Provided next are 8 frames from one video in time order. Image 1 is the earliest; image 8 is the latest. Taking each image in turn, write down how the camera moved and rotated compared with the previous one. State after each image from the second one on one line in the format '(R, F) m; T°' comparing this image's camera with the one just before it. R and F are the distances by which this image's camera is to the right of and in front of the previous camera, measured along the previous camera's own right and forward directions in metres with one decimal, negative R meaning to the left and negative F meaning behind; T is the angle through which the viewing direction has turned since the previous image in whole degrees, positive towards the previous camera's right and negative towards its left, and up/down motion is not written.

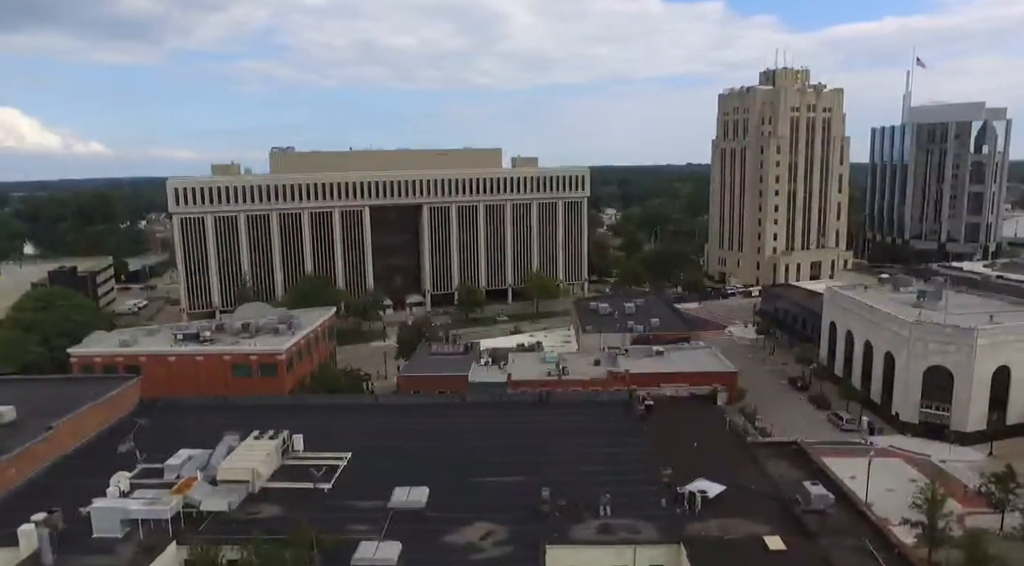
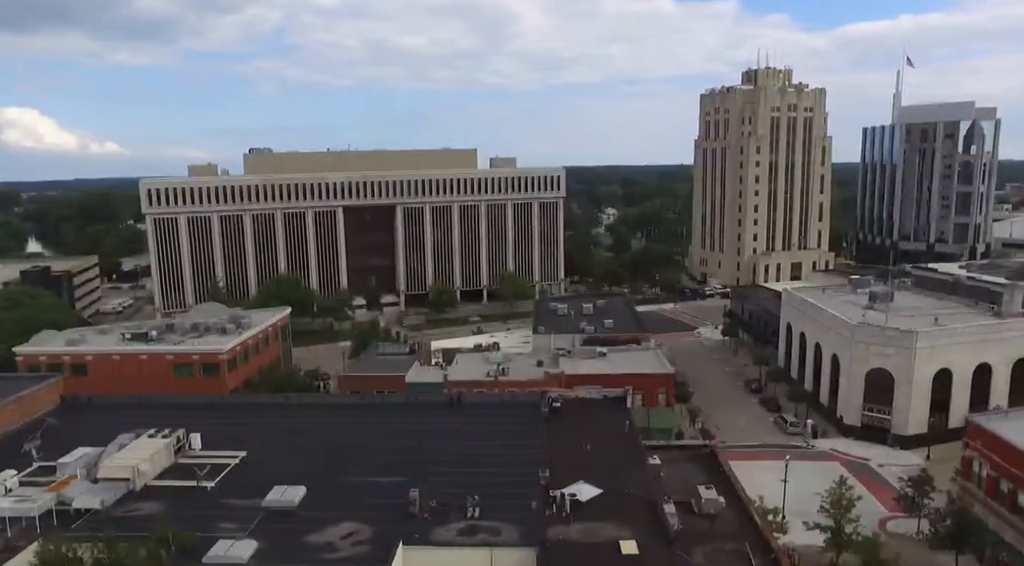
(+6.1, -0.1) m; -1°
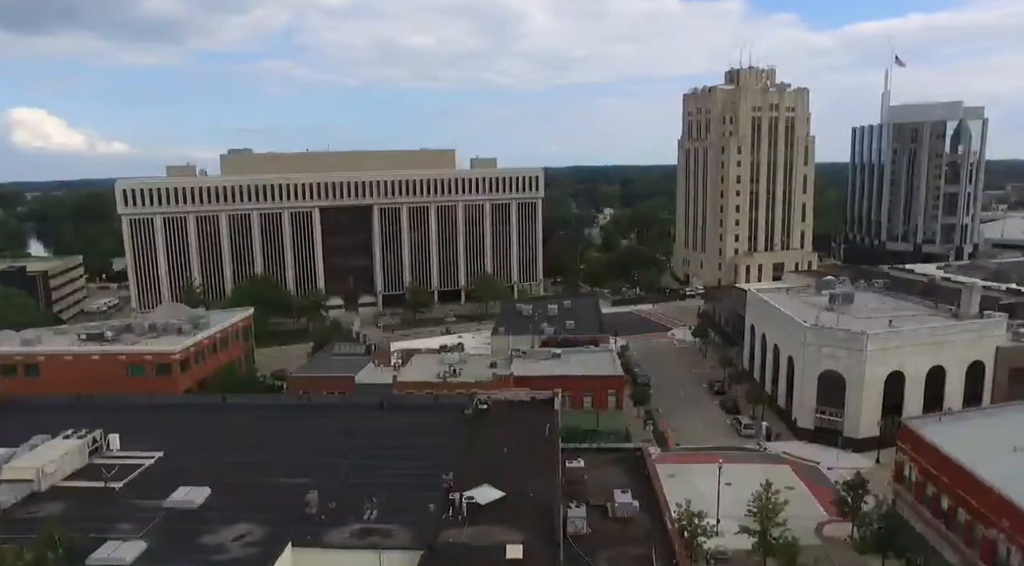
(+4.7, +0.1) m; -1°
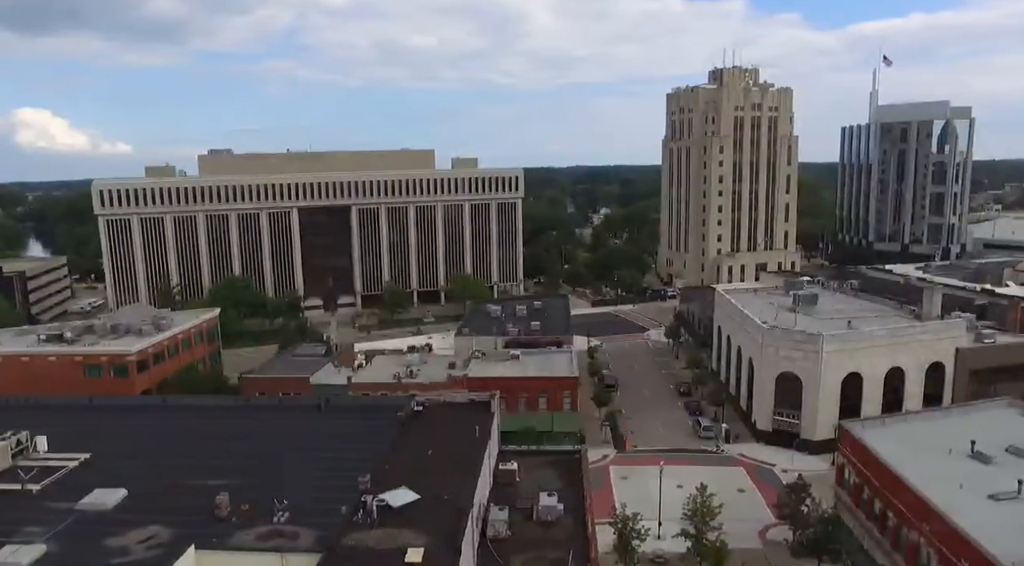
(+4.0, +0.2) m; 0°
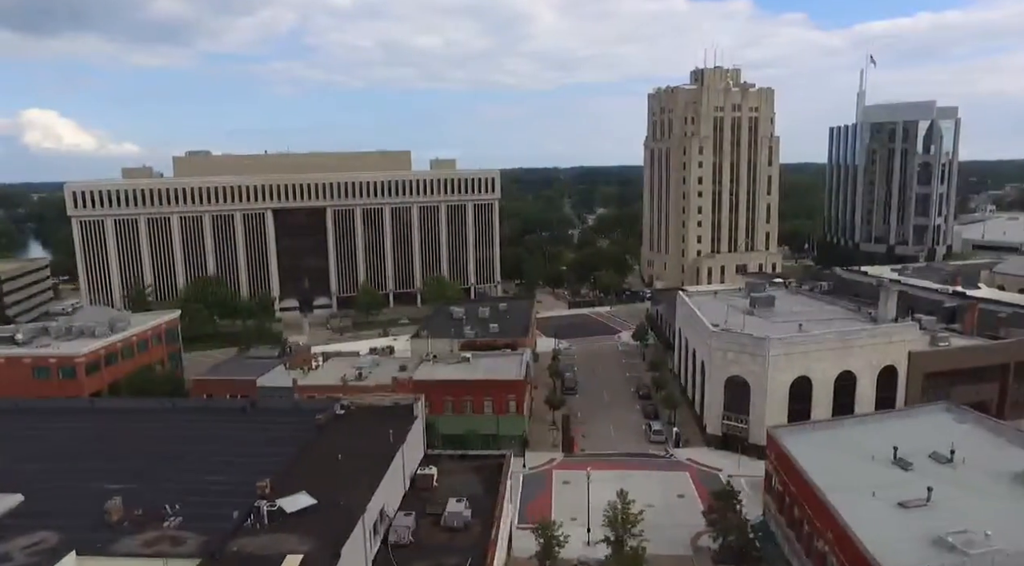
(+4.8, +0.3) m; -1°
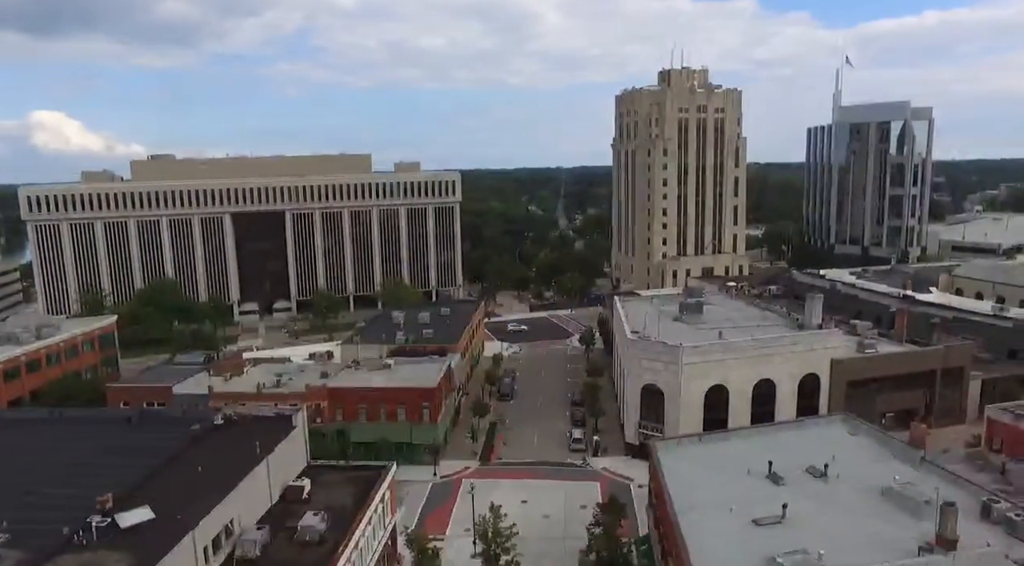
(+7.4, +0.5) m; -1°
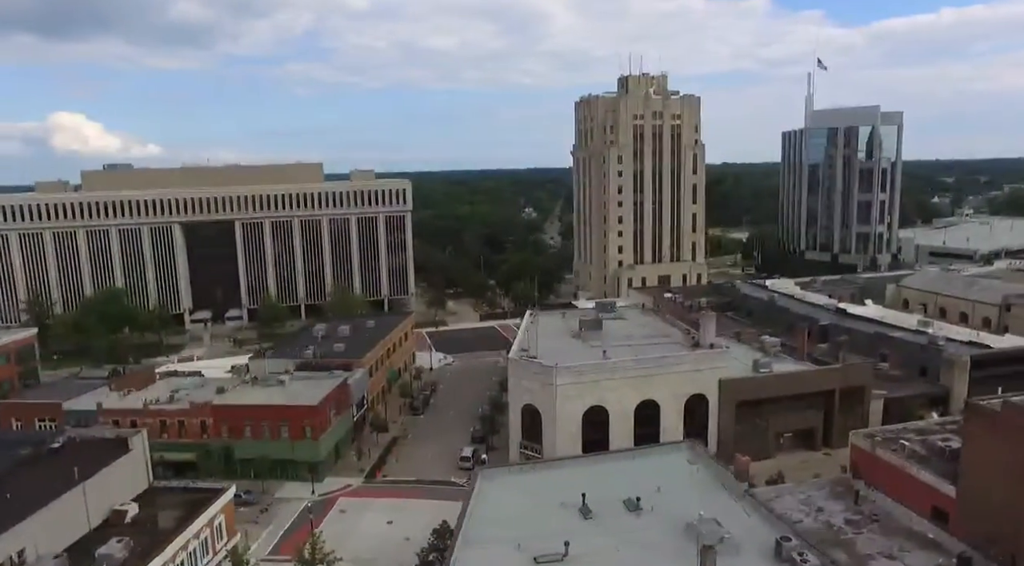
(+10.7, +0.4) m; -2°
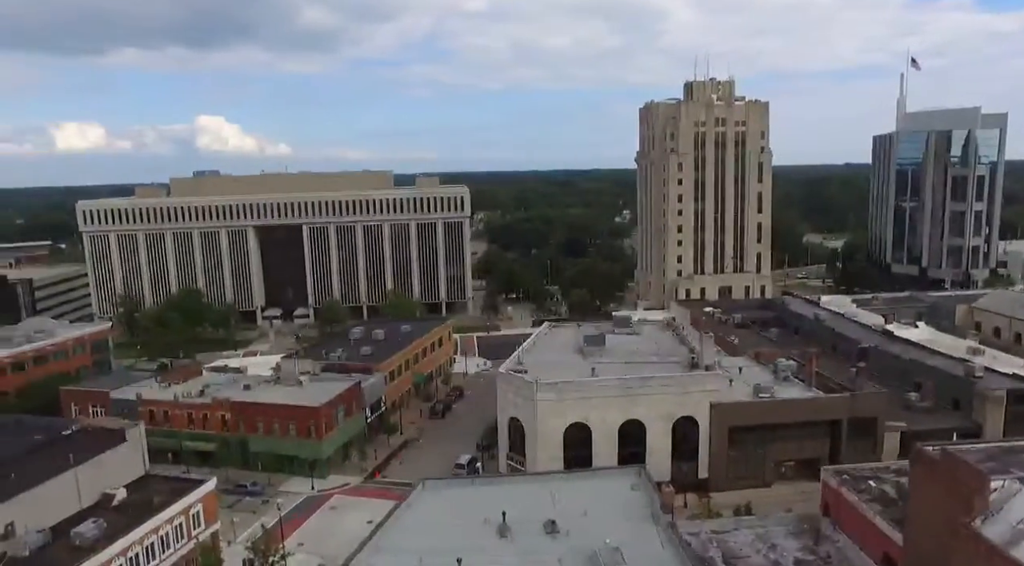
(+9.7, -0.6) m; -9°
